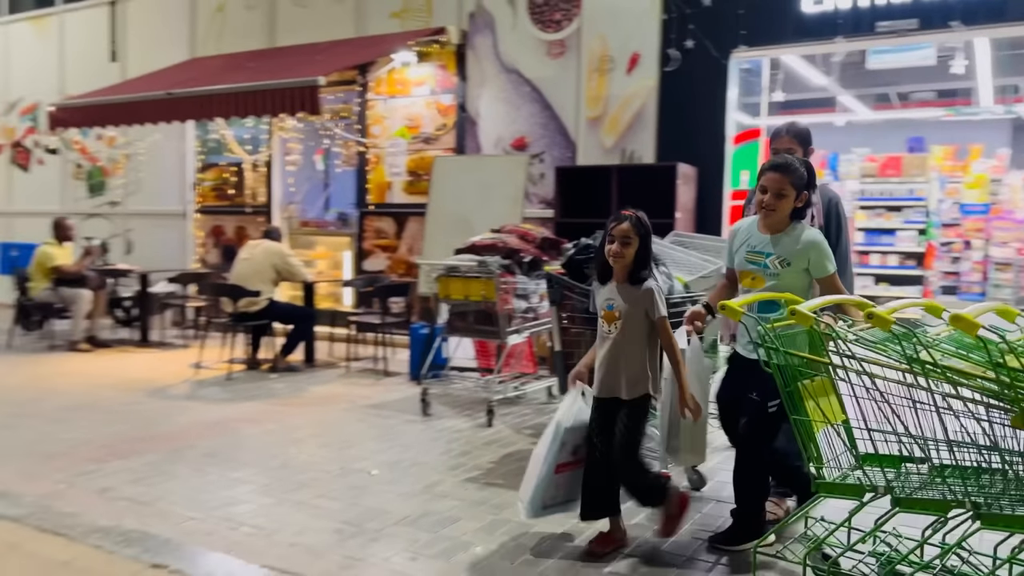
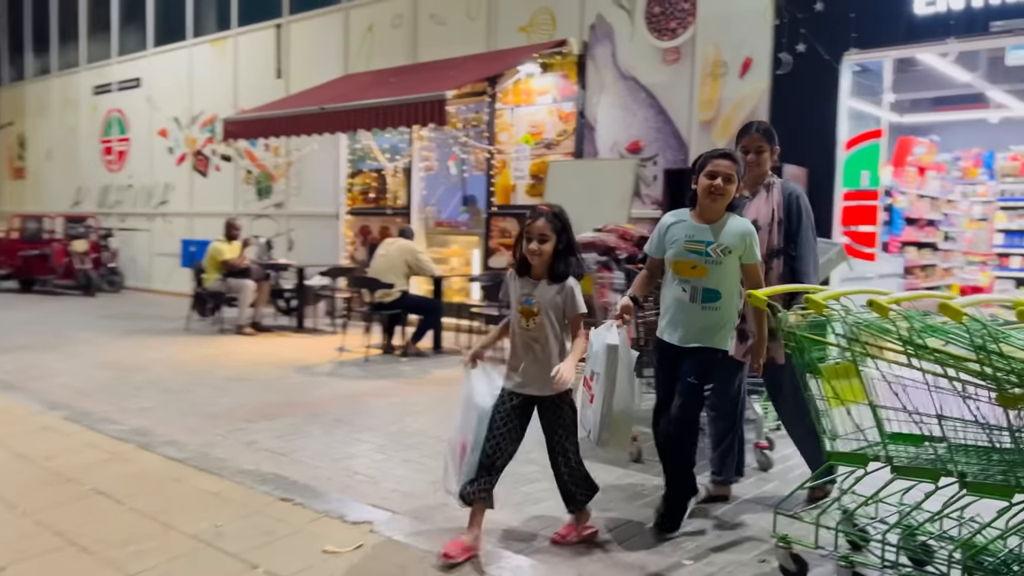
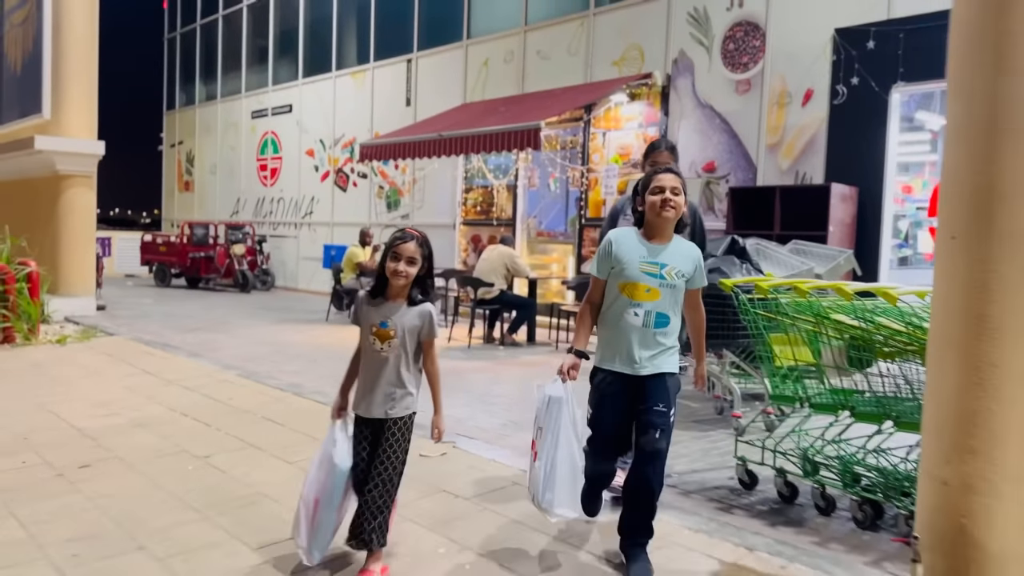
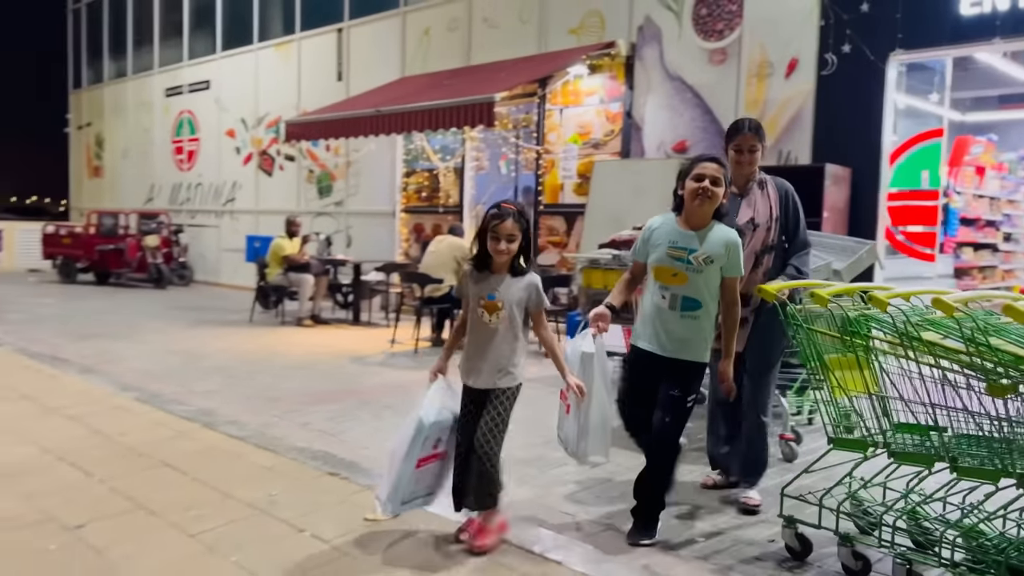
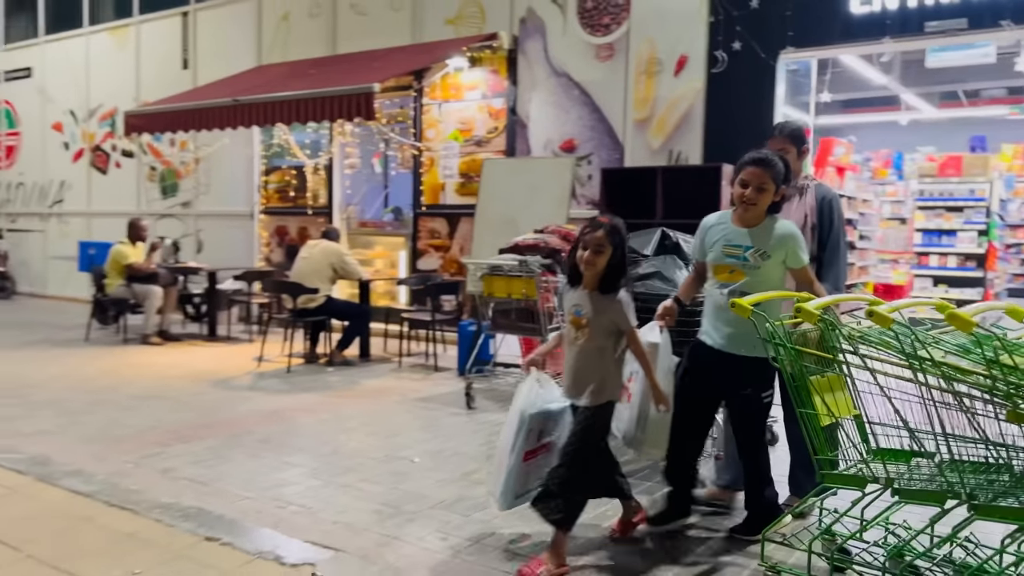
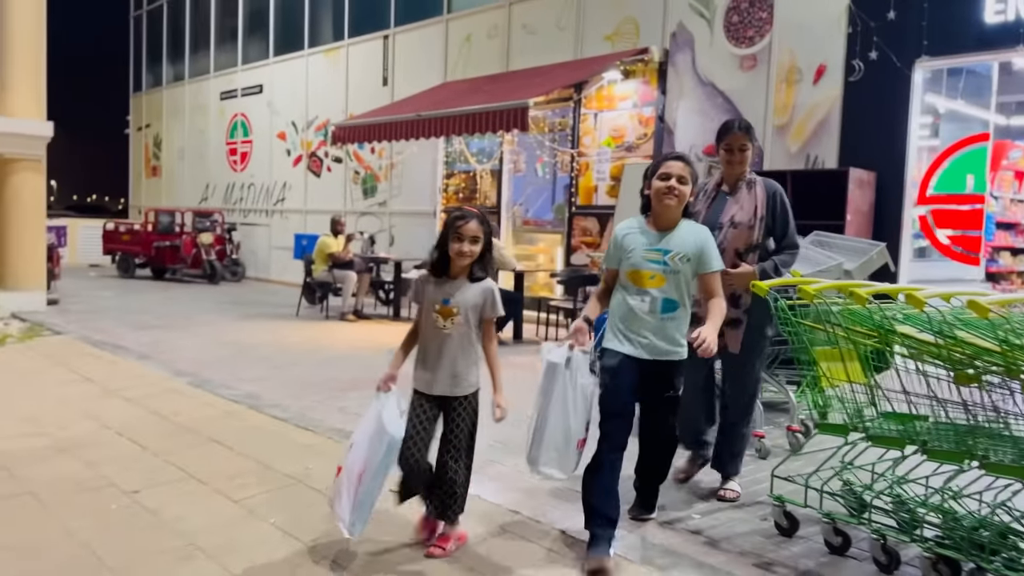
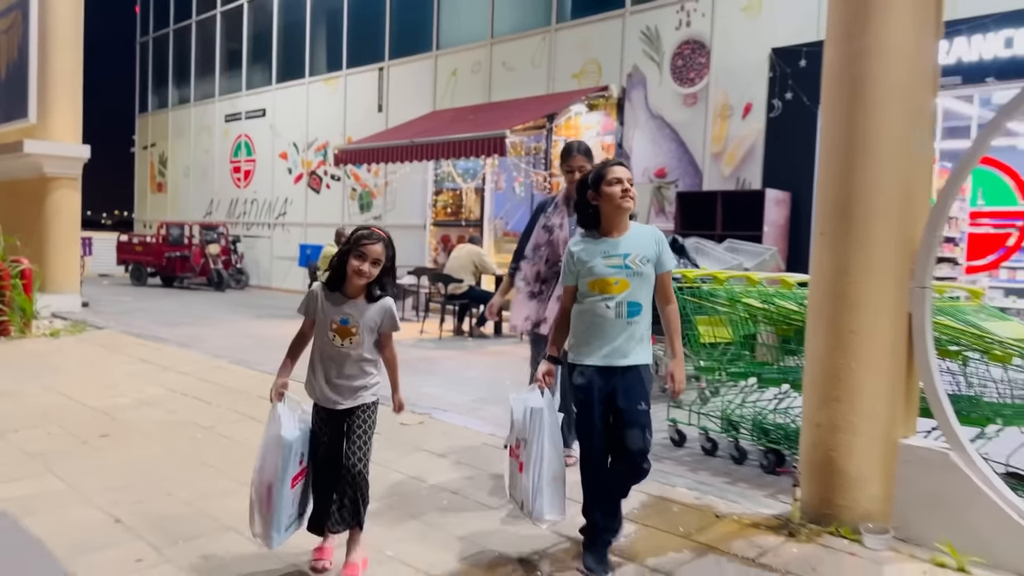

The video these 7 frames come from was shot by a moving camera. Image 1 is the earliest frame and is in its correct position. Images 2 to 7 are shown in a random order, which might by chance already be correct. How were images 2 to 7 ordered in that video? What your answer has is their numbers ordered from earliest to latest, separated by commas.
5, 2, 4, 6, 3, 7
